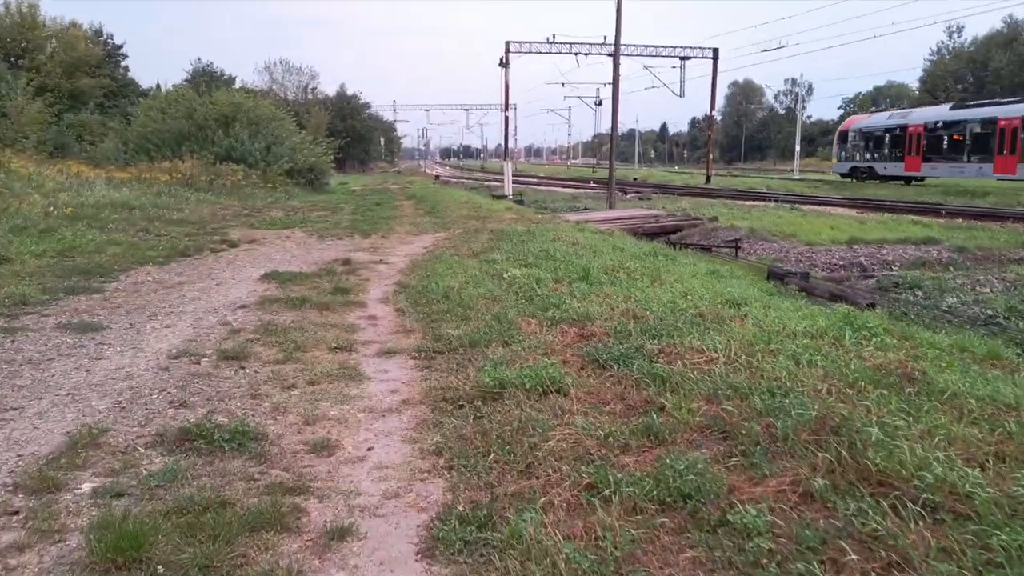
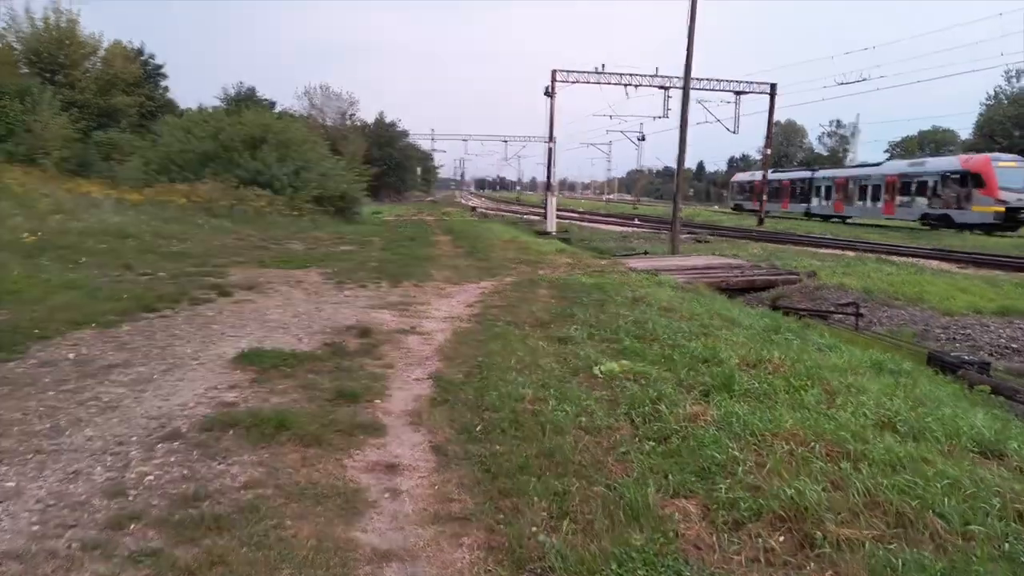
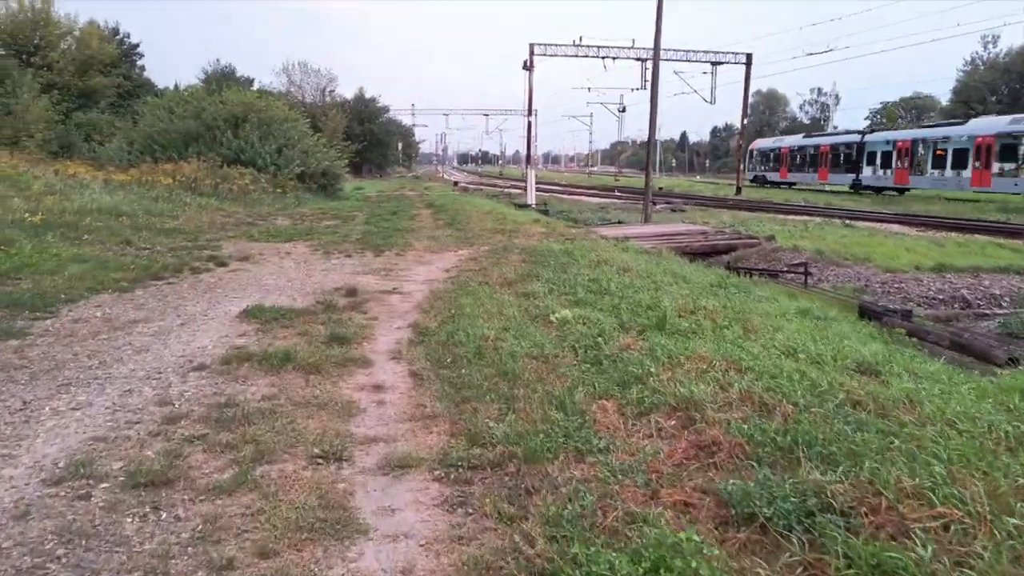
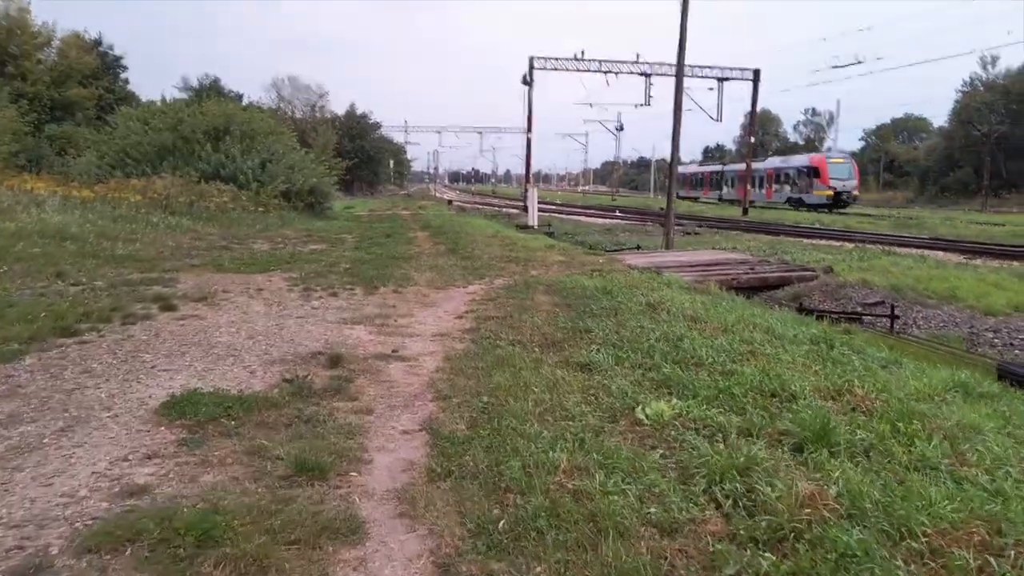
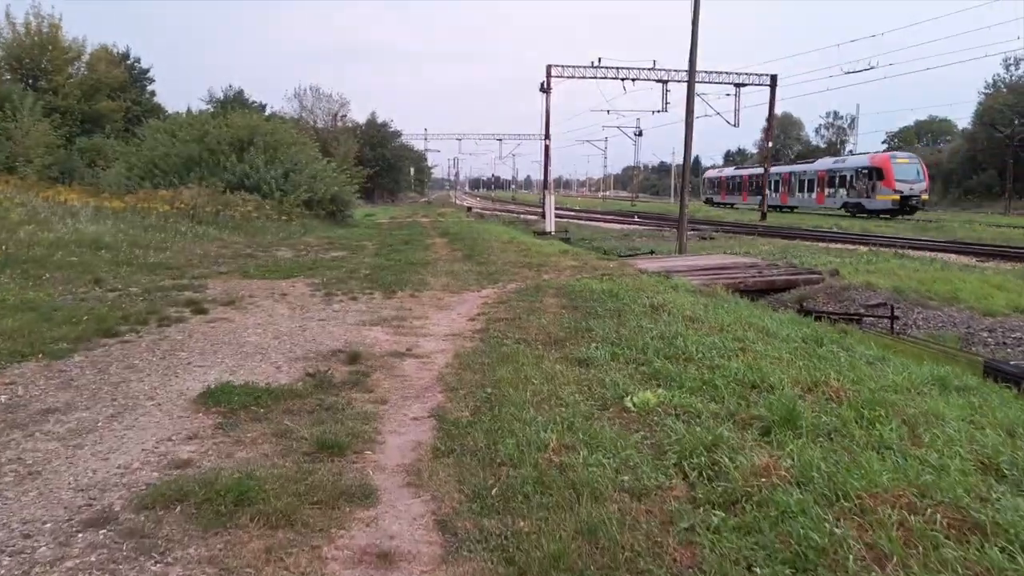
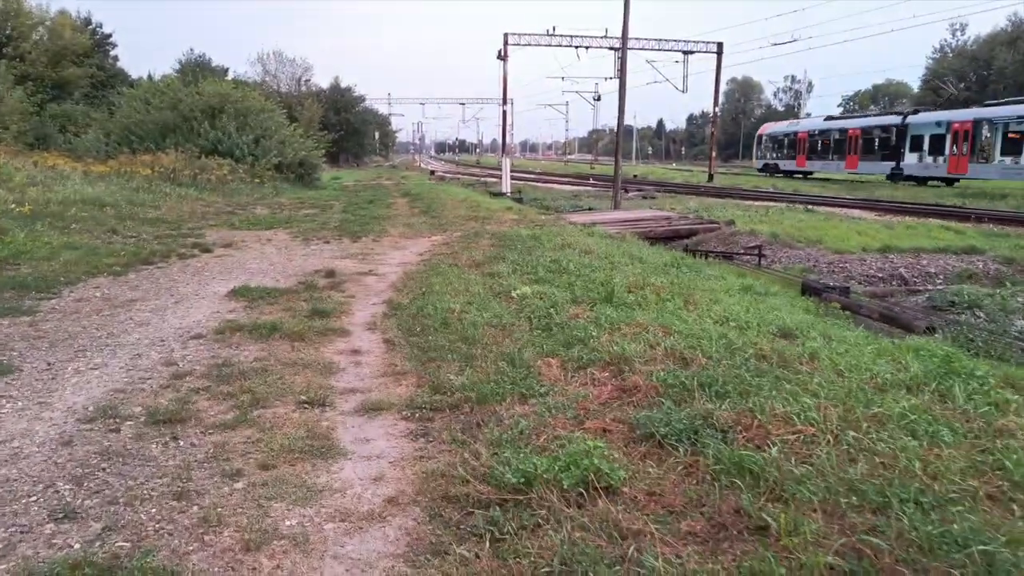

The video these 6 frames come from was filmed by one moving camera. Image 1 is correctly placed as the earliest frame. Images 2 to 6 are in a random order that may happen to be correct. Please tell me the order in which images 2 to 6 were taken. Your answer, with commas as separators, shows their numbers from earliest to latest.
6, 3, 2, 5, 4
